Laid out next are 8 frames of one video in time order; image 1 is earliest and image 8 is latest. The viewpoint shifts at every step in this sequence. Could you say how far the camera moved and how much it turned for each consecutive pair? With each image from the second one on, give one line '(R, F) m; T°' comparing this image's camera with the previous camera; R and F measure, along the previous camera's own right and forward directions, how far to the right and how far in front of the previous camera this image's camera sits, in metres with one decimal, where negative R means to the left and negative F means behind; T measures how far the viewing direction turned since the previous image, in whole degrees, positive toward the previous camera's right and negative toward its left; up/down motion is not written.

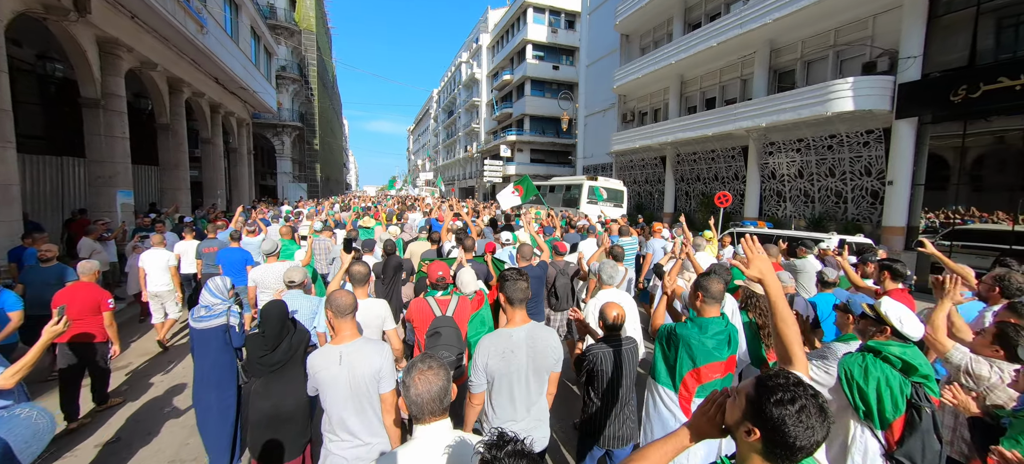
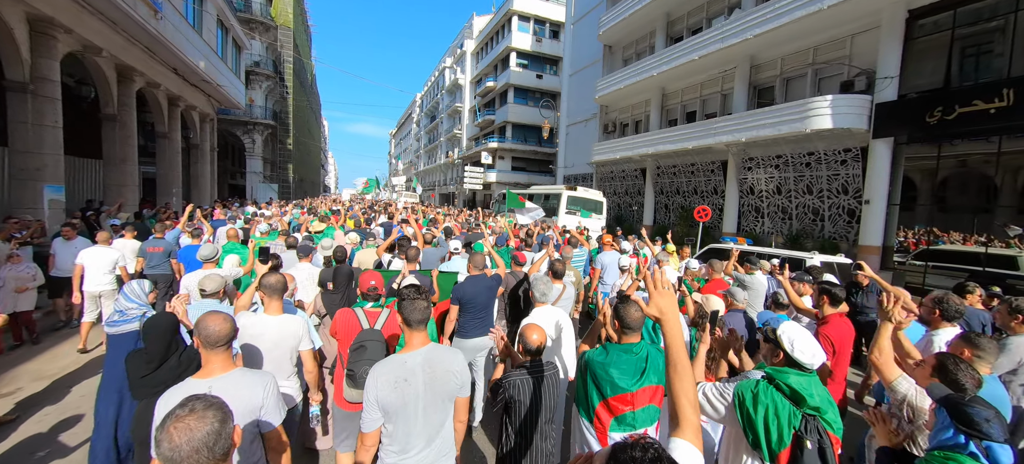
(+0.1, +0.4) m; +3°
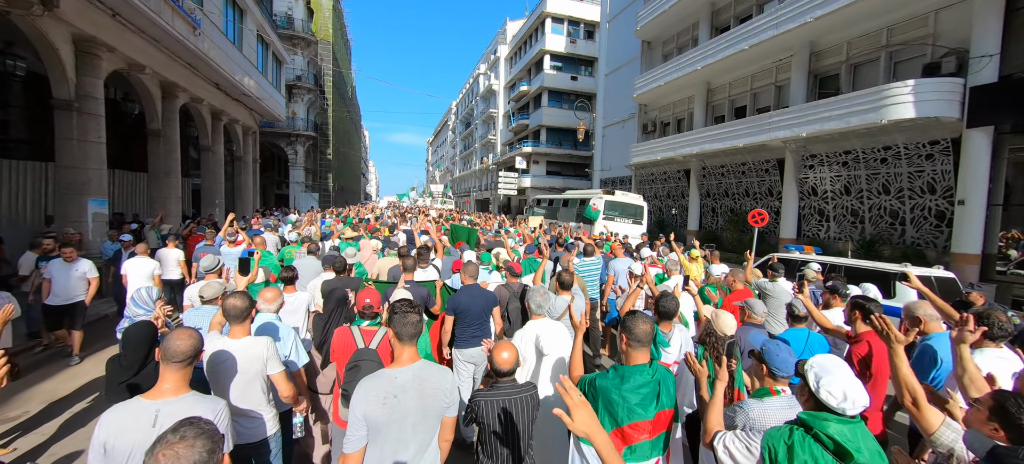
(+0.1, +0.7) m; -6°
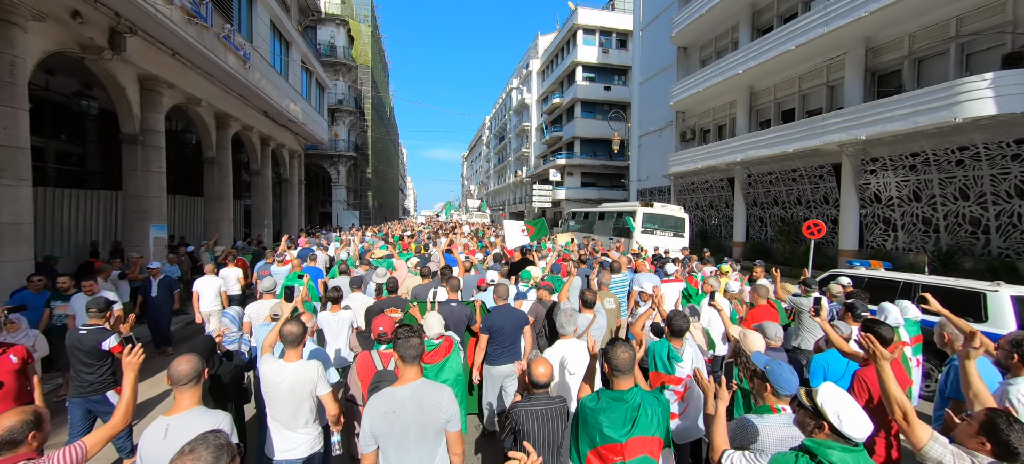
(+0.1, +0.2) m; -6°
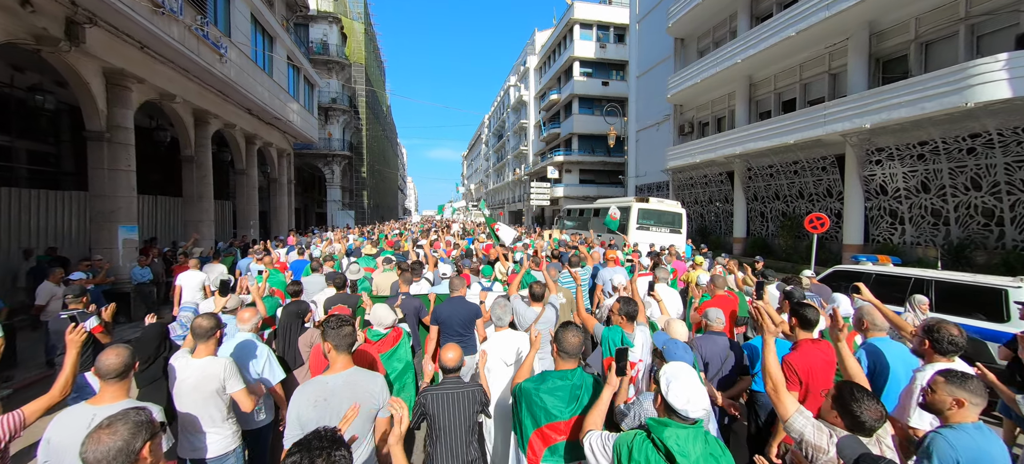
(+0.3, +0.4) m; 0°
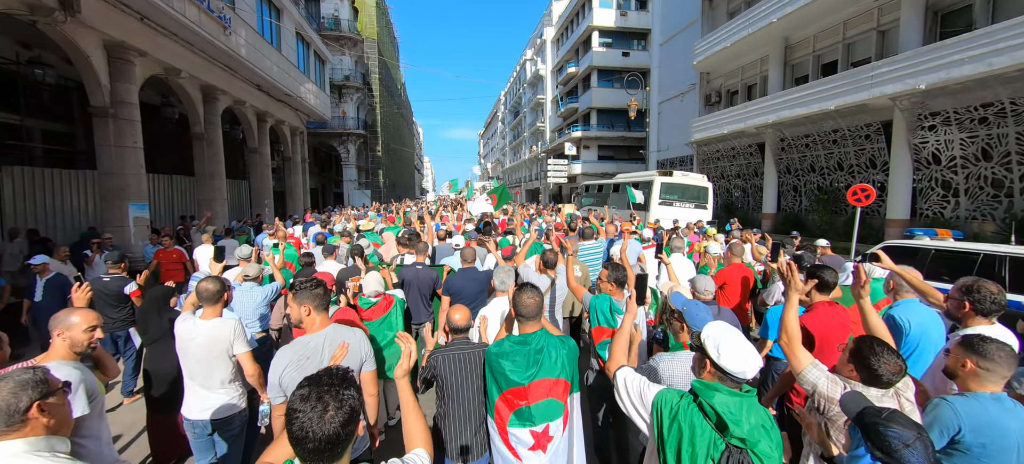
(+0.1, +0.4) m; -3°
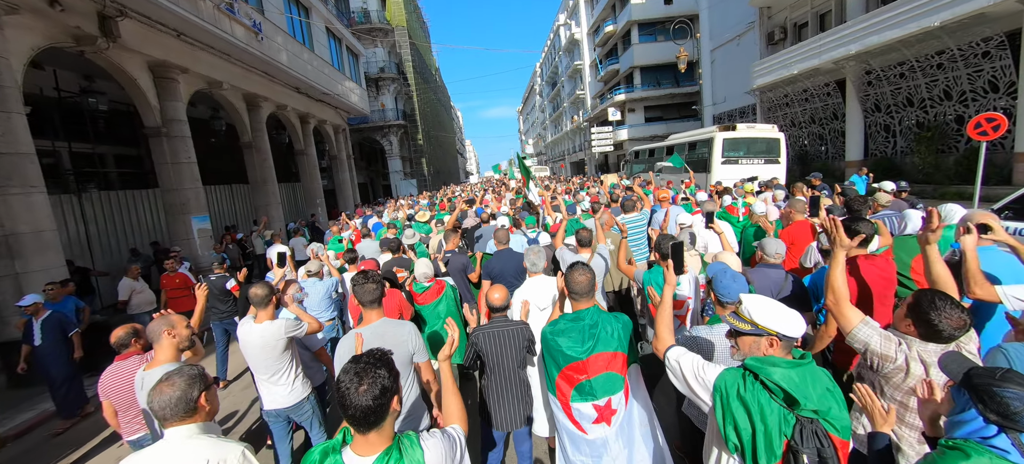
(0.0, +0.6) m; -8°
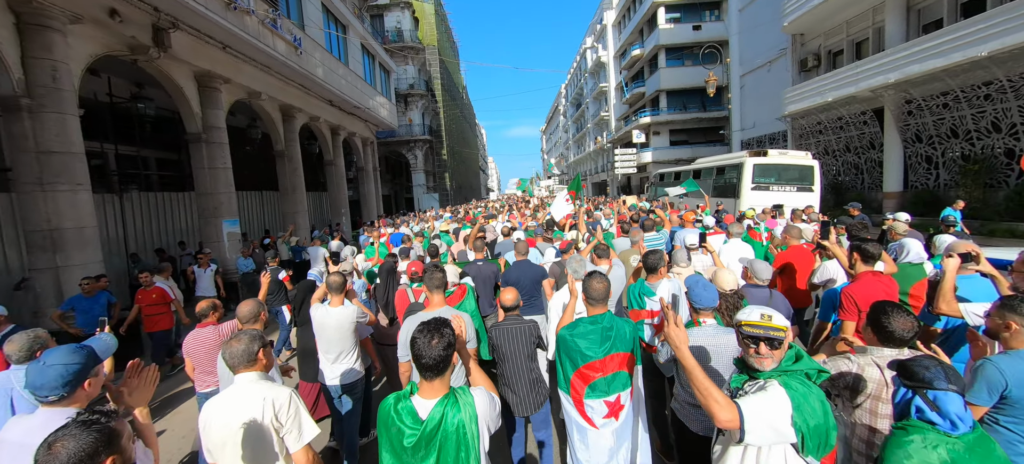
(-0.1, +0.1) m; -3°
